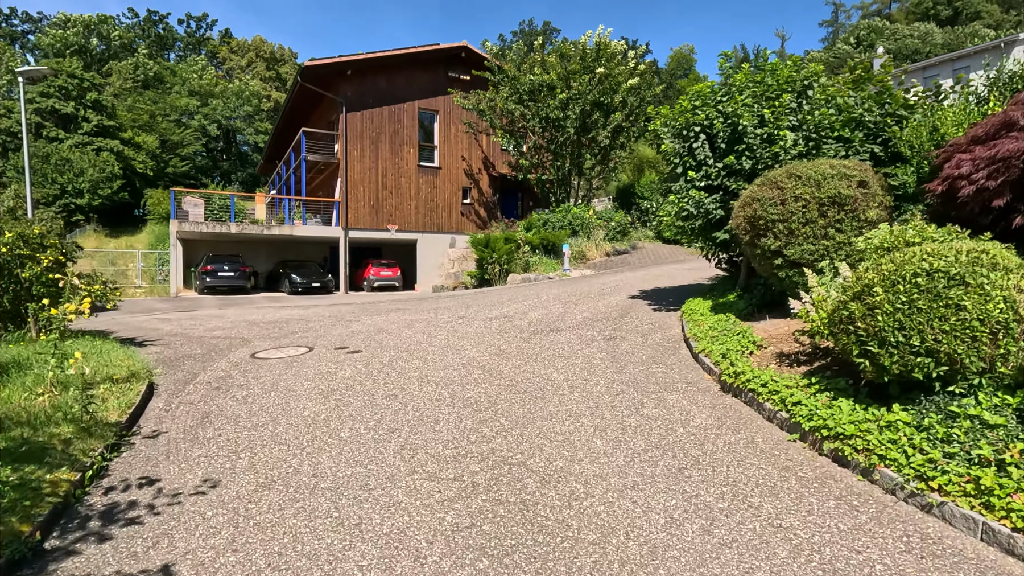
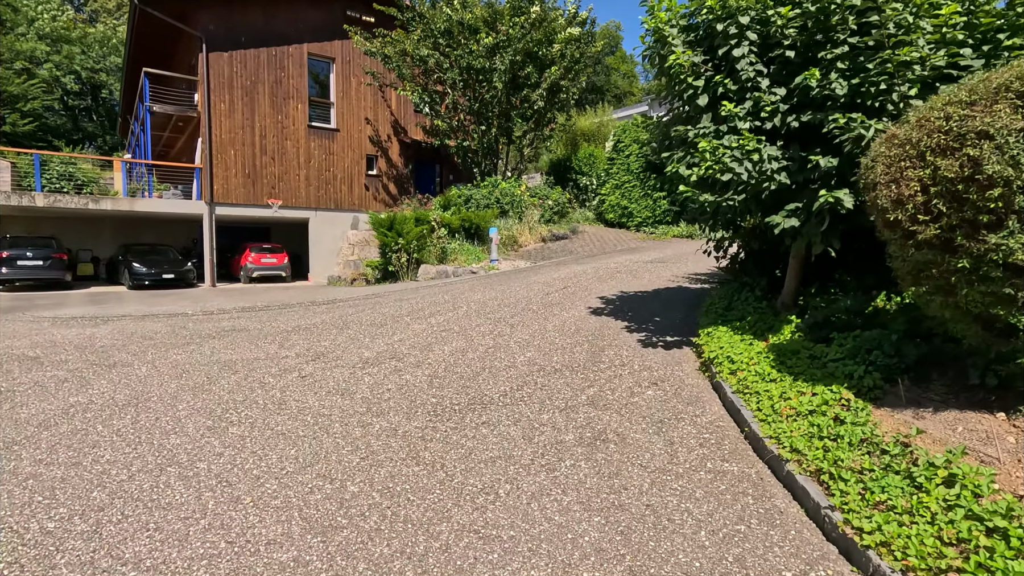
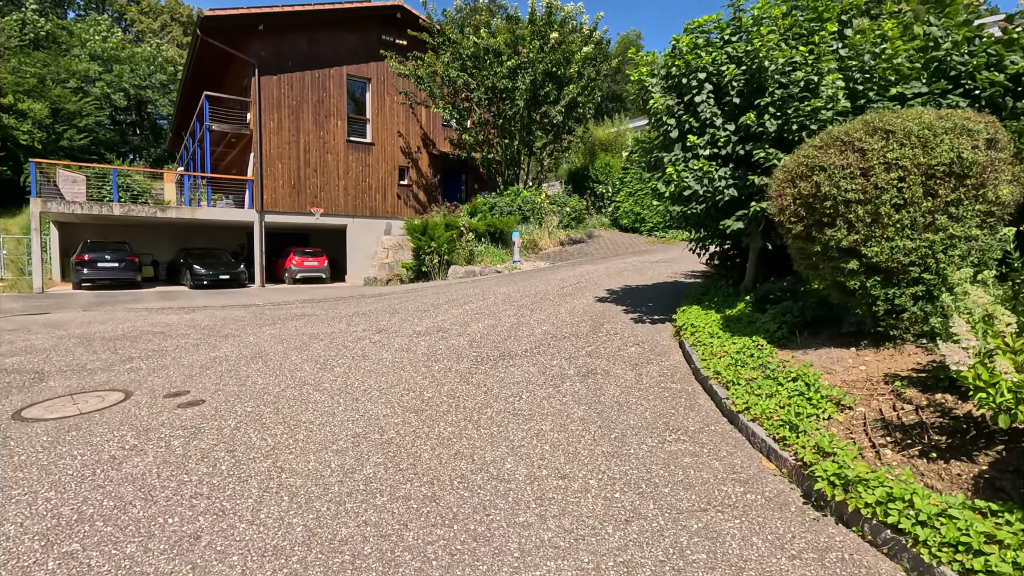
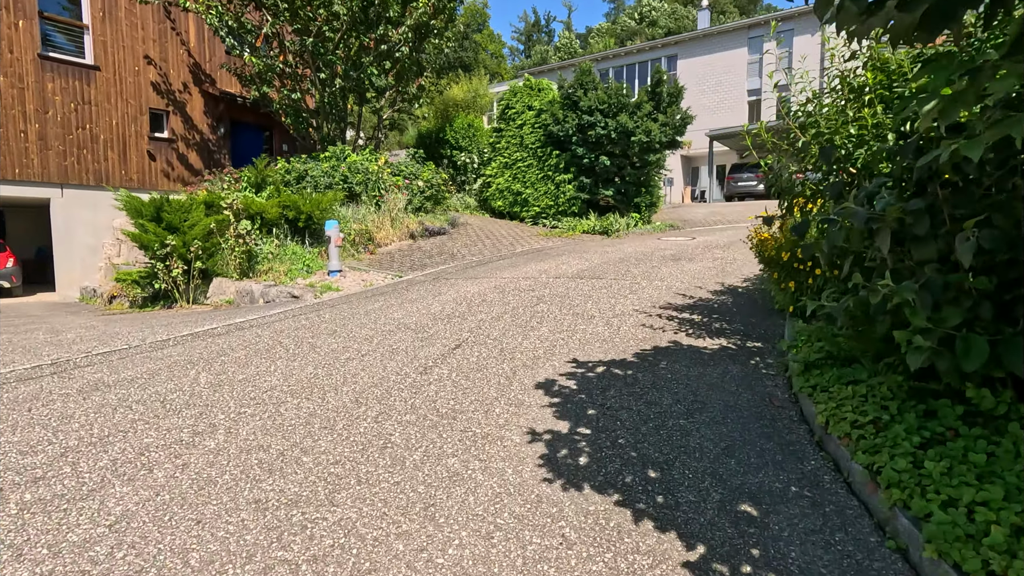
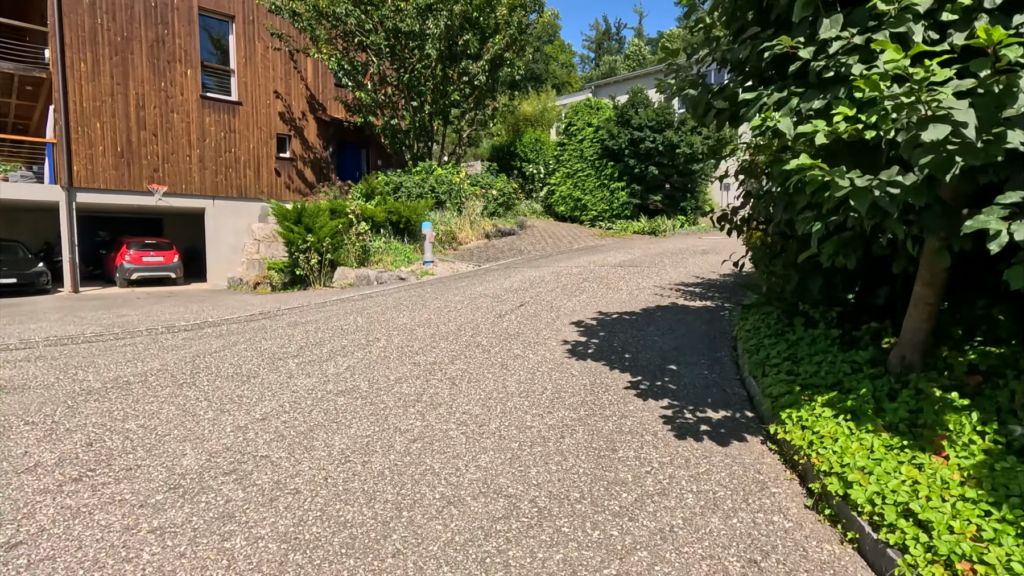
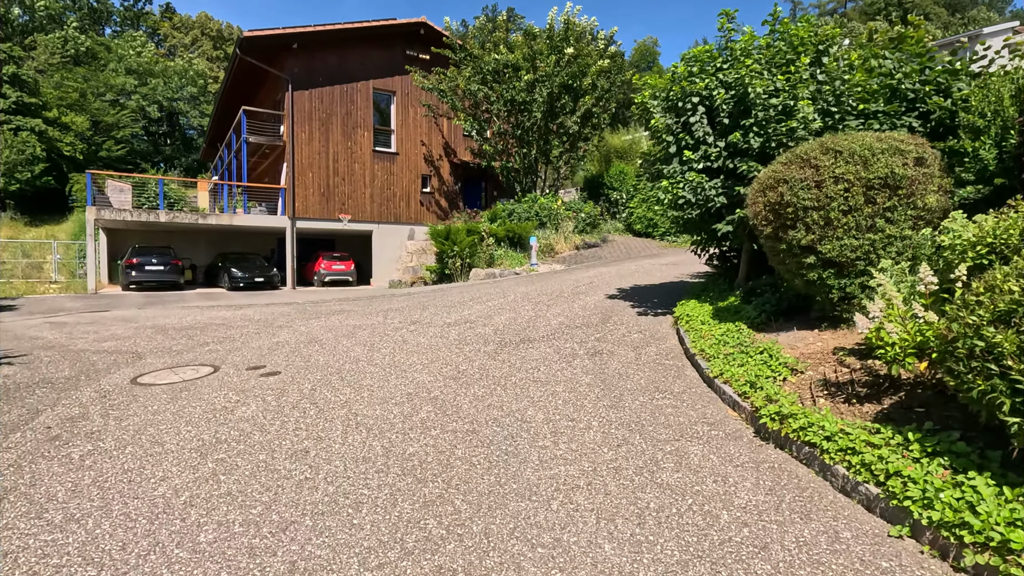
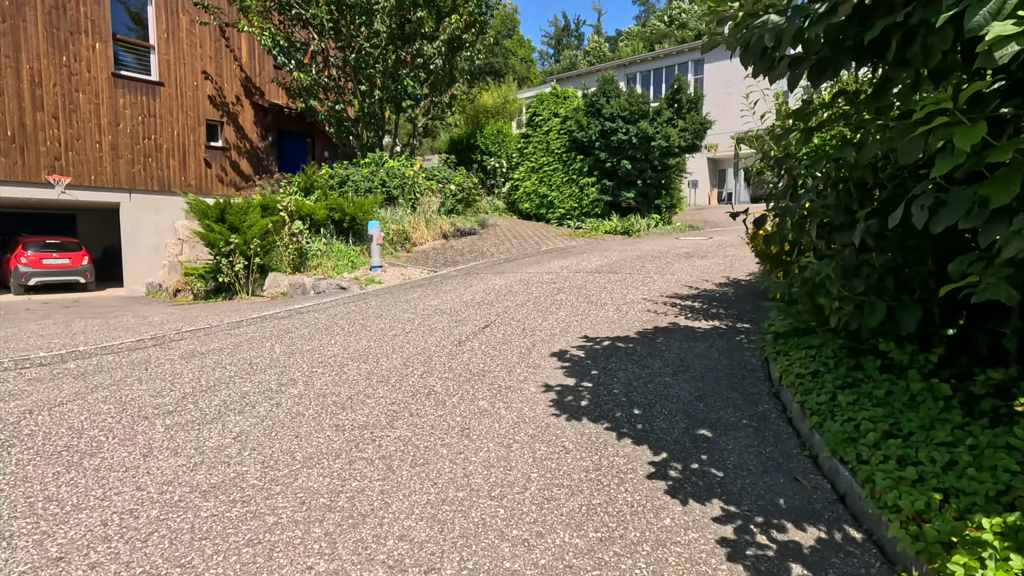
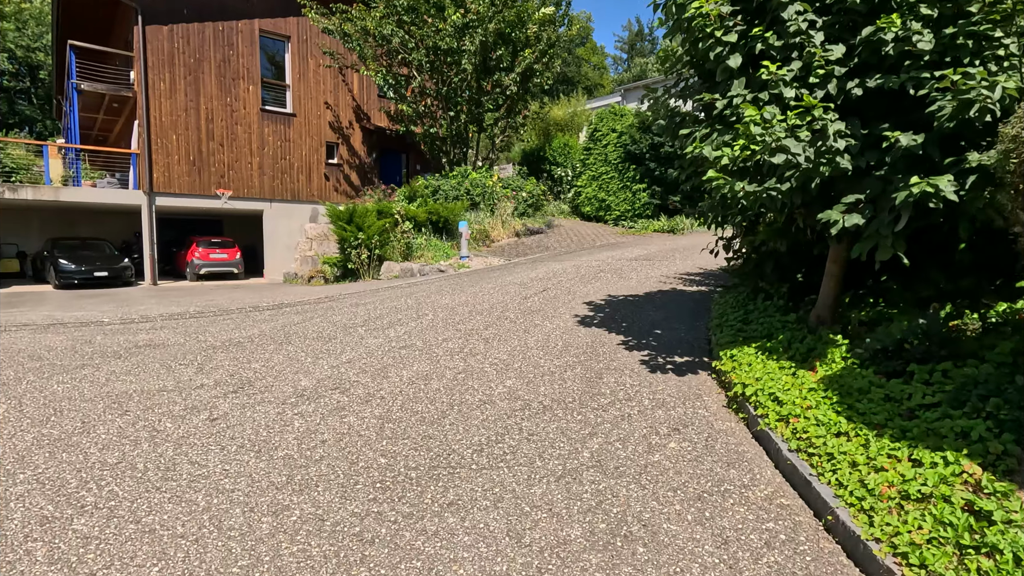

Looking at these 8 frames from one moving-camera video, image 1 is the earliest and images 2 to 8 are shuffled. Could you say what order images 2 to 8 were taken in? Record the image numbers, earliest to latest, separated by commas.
6, 3, 2, 8, 5, 7, 4
